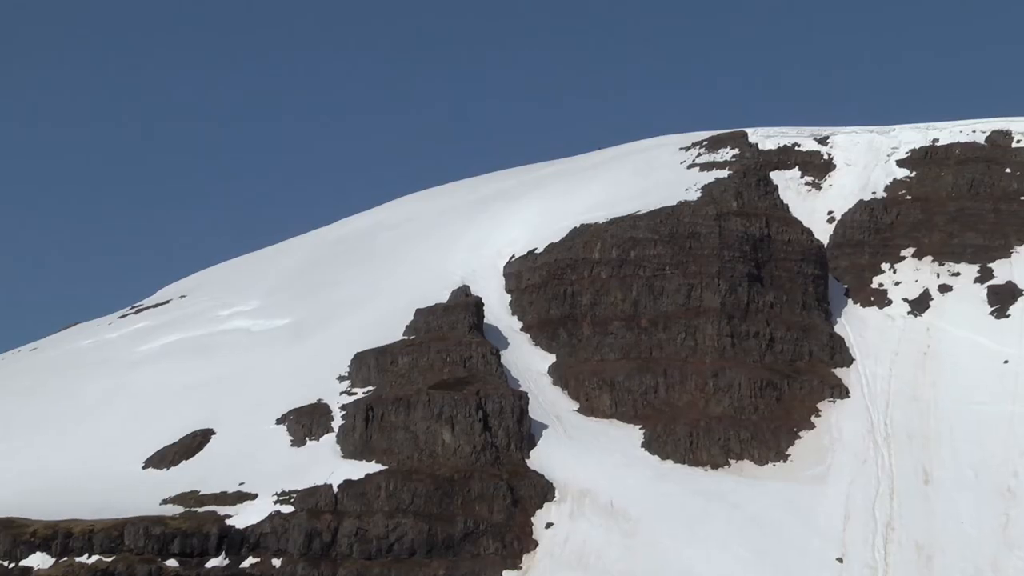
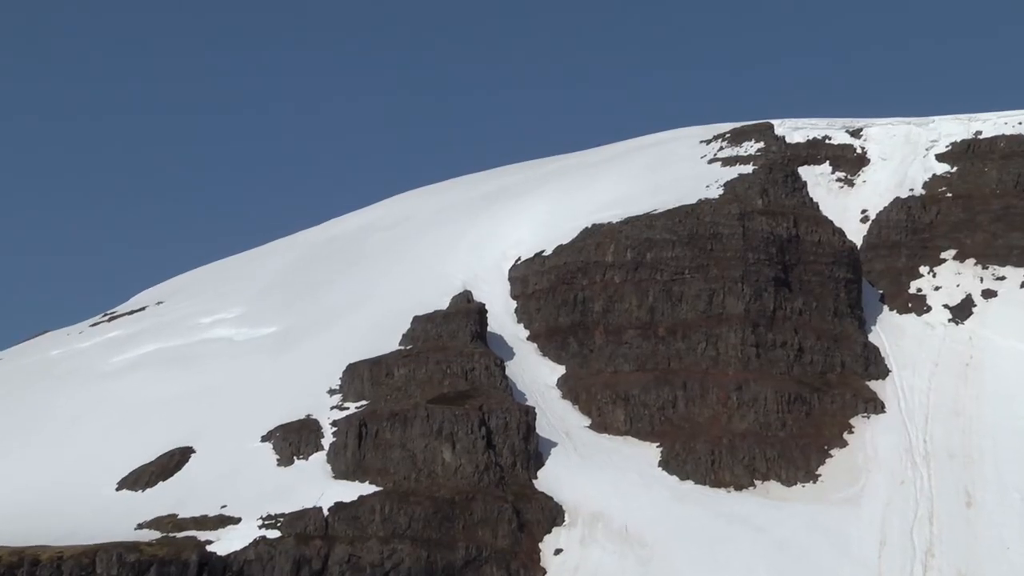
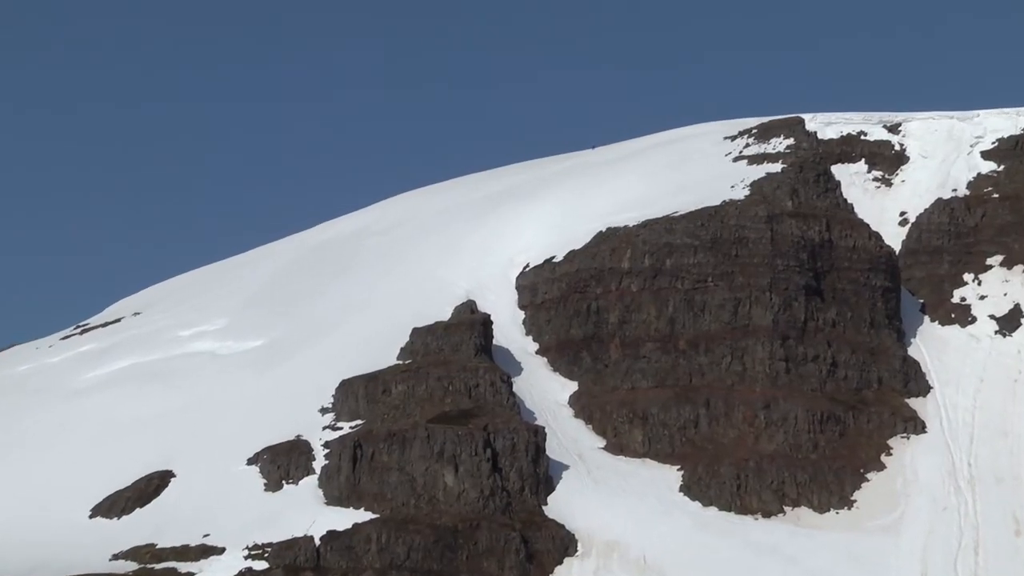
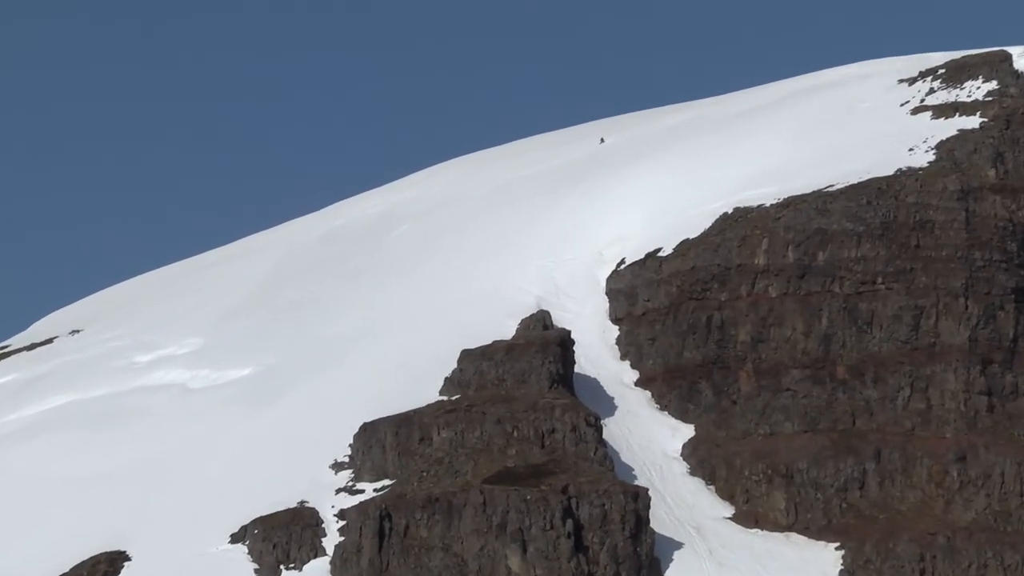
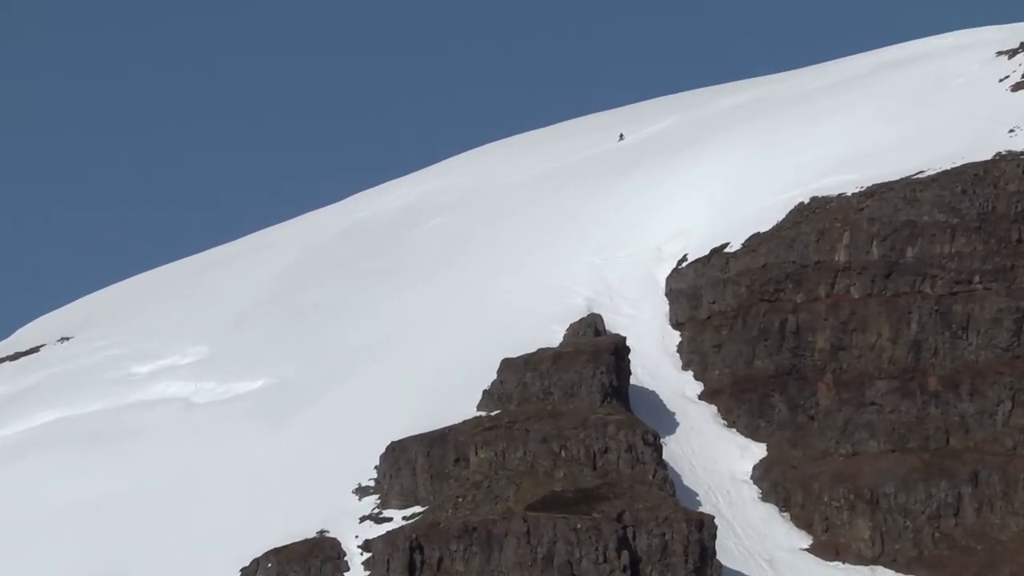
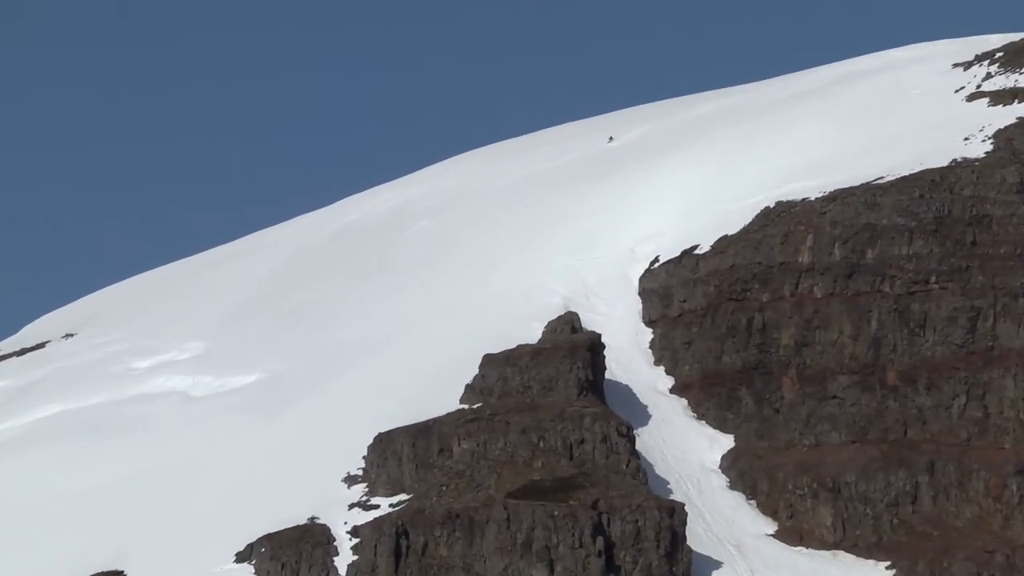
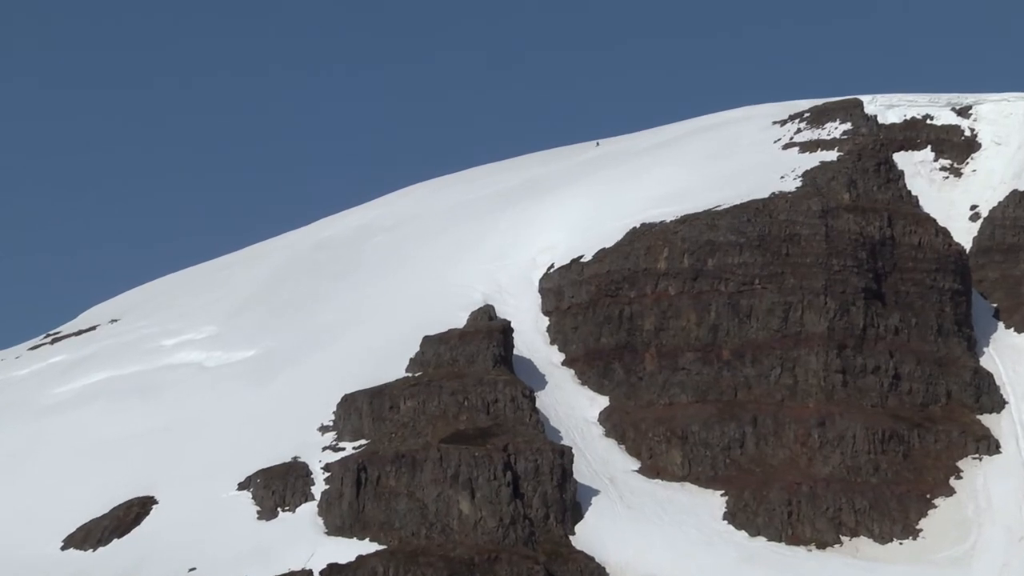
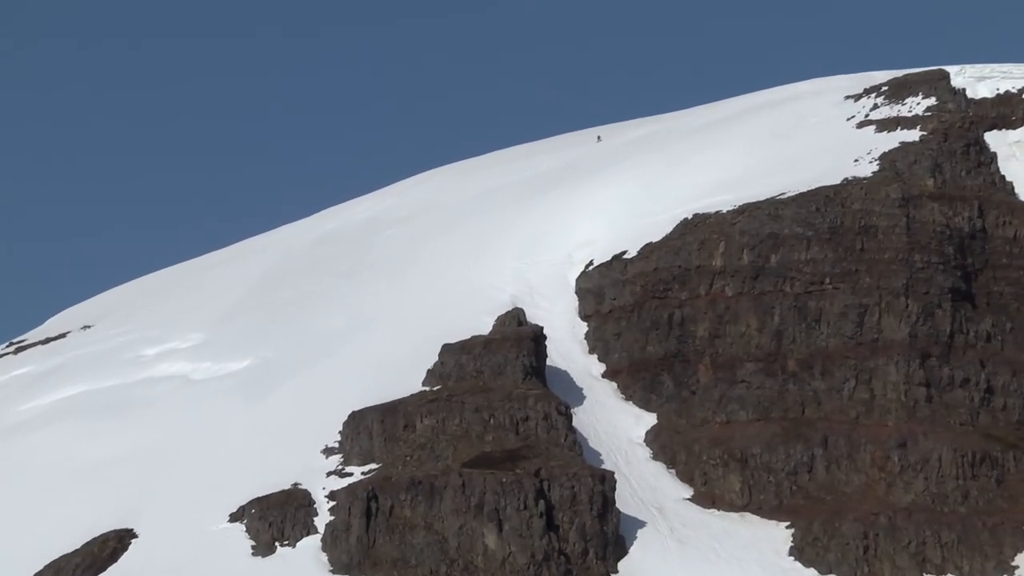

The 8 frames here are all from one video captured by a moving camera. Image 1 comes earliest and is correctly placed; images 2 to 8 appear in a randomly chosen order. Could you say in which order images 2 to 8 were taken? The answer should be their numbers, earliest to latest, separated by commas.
2, 3, 7, 8, 4, 6, 5
